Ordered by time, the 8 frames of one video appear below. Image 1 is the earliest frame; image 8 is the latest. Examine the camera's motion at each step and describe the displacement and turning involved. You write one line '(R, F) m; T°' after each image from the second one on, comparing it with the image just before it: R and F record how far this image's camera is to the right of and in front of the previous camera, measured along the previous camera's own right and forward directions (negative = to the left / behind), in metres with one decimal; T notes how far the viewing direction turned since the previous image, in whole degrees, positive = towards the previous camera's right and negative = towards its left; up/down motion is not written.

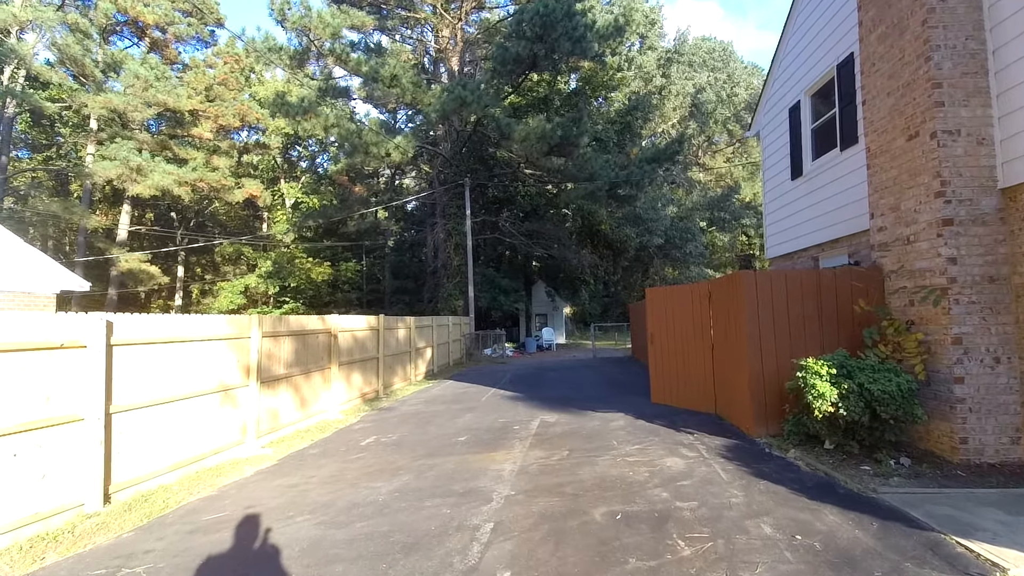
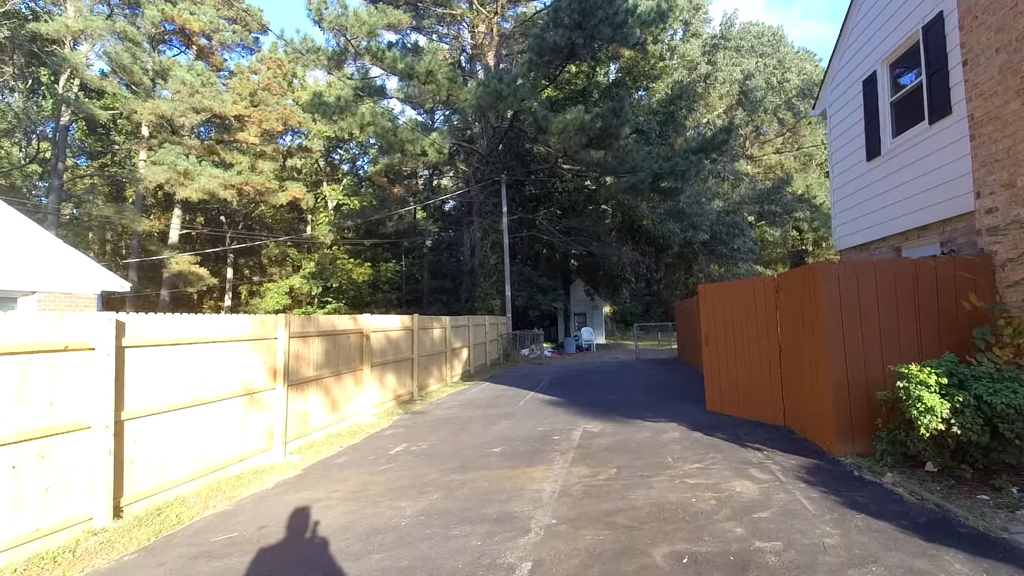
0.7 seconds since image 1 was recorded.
(0.0, +0.8) m; -4°
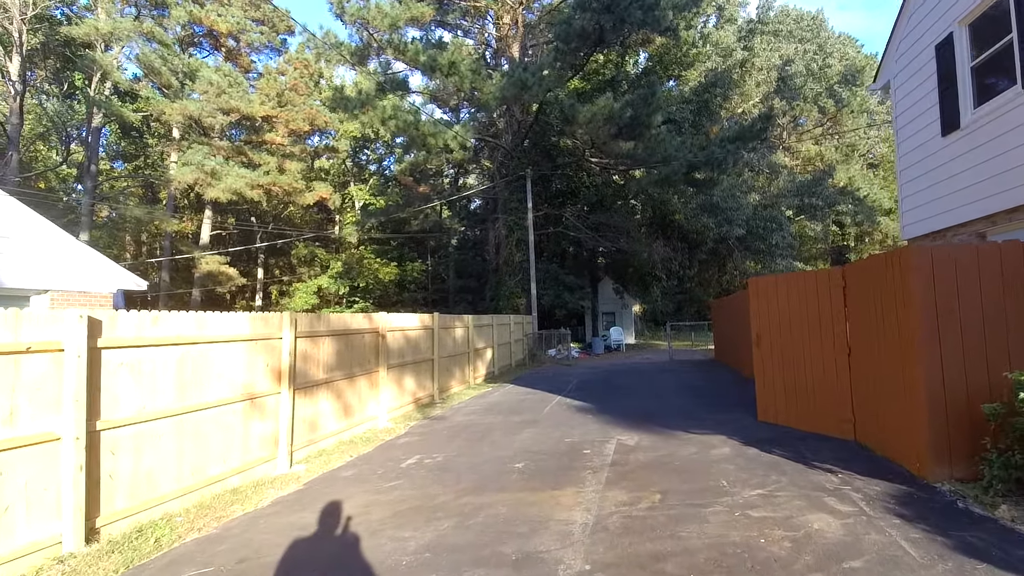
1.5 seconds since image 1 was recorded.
(0.0, +0.9) m; -3°
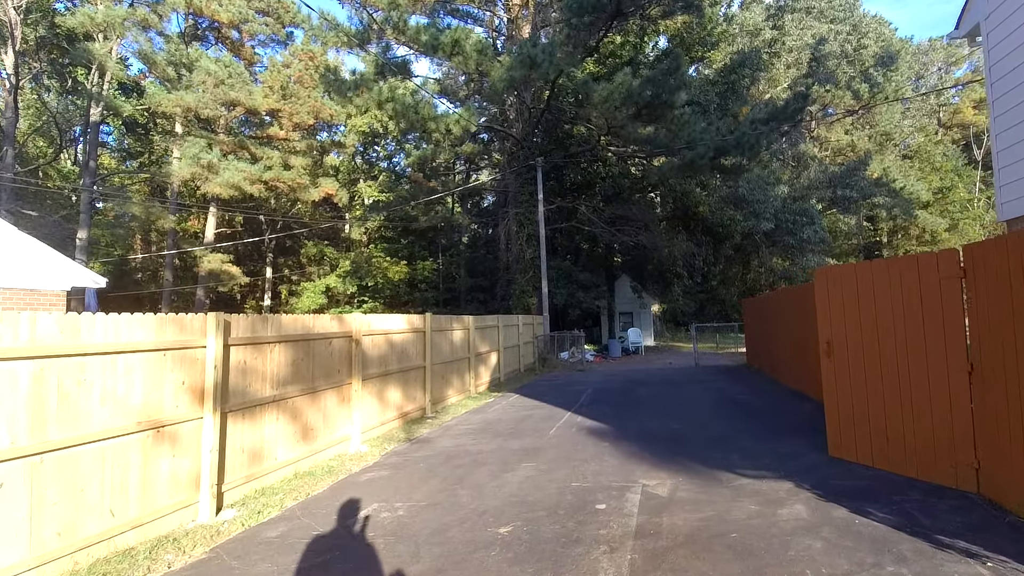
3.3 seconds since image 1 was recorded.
(+0.3, +1.8) m; -2°
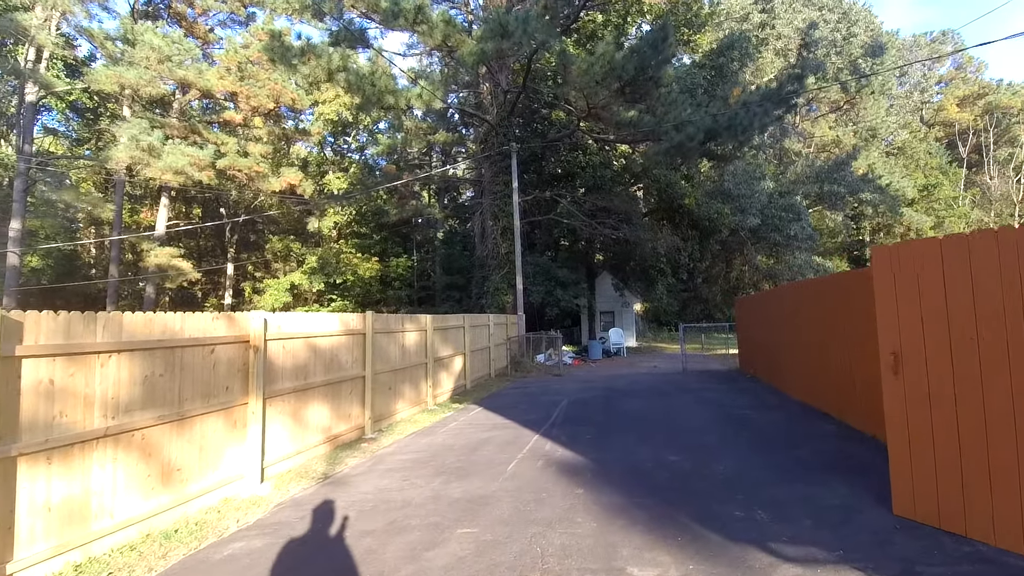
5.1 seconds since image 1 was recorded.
(+0.4, +2.0) m; +2°
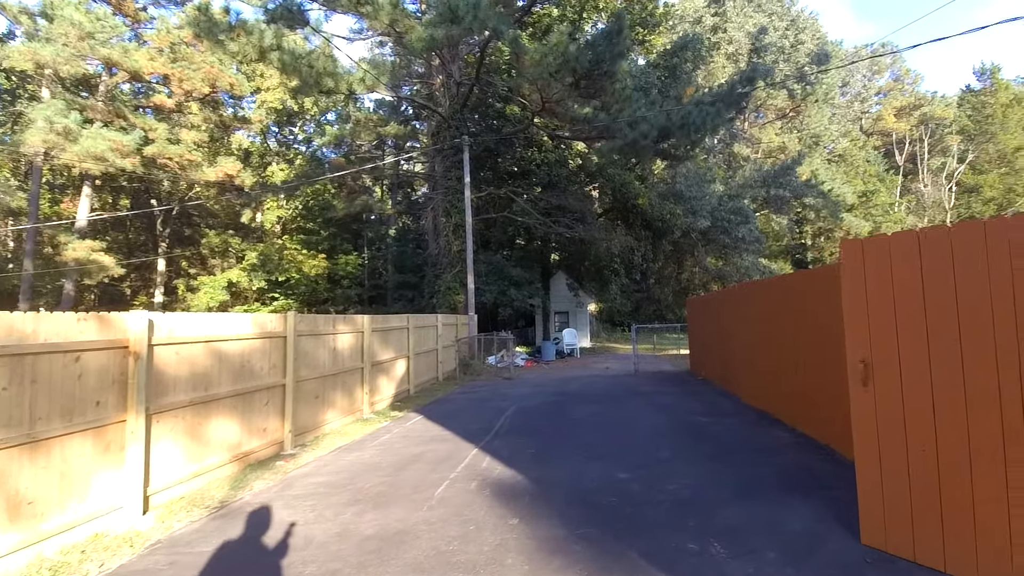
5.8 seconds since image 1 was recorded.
(+0.3, +0.8) m; +5°
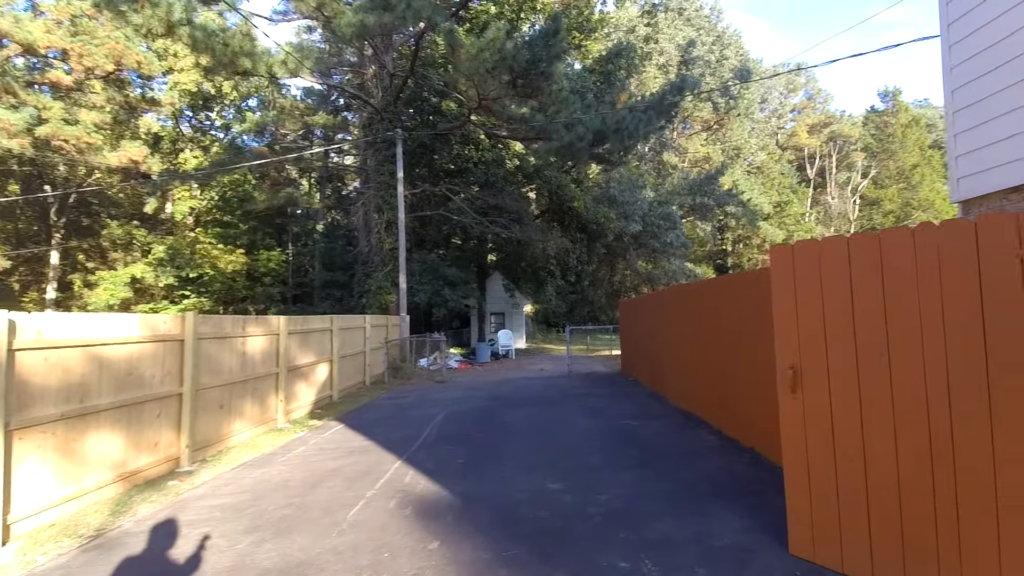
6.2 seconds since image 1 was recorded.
(+0.1, +0.4) m; +7°
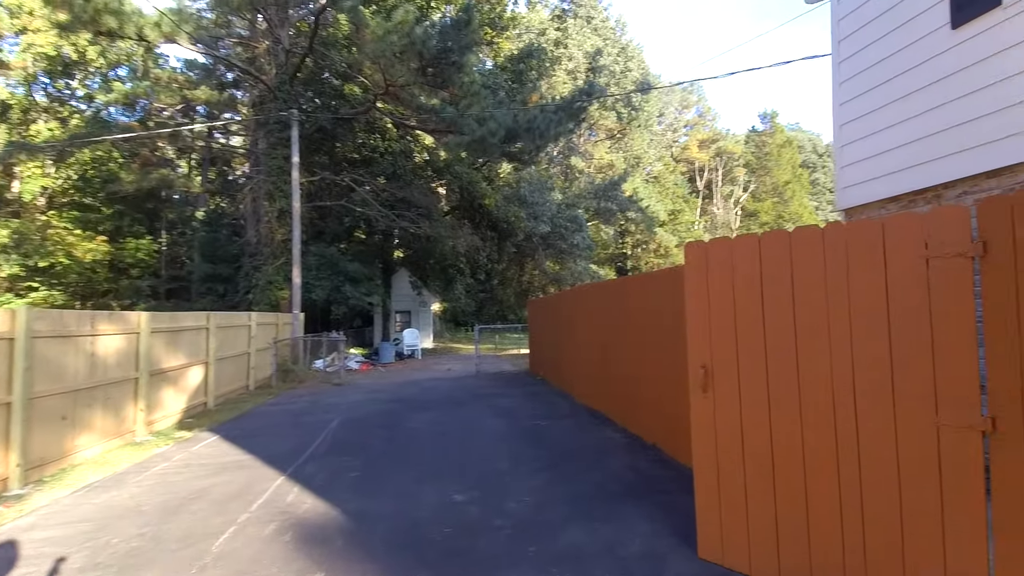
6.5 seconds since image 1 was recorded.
(+0.1, +0.4) m; +10°
